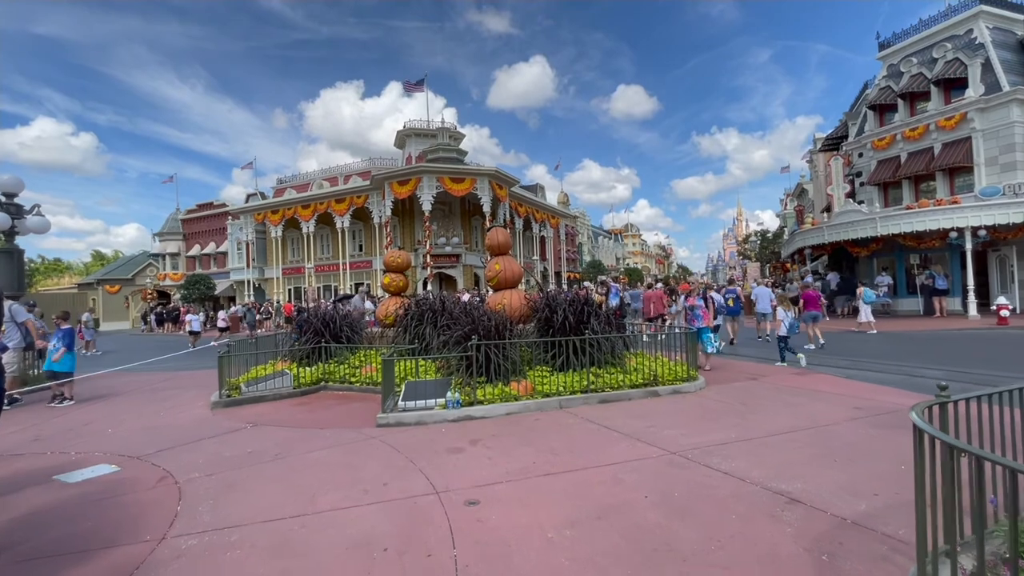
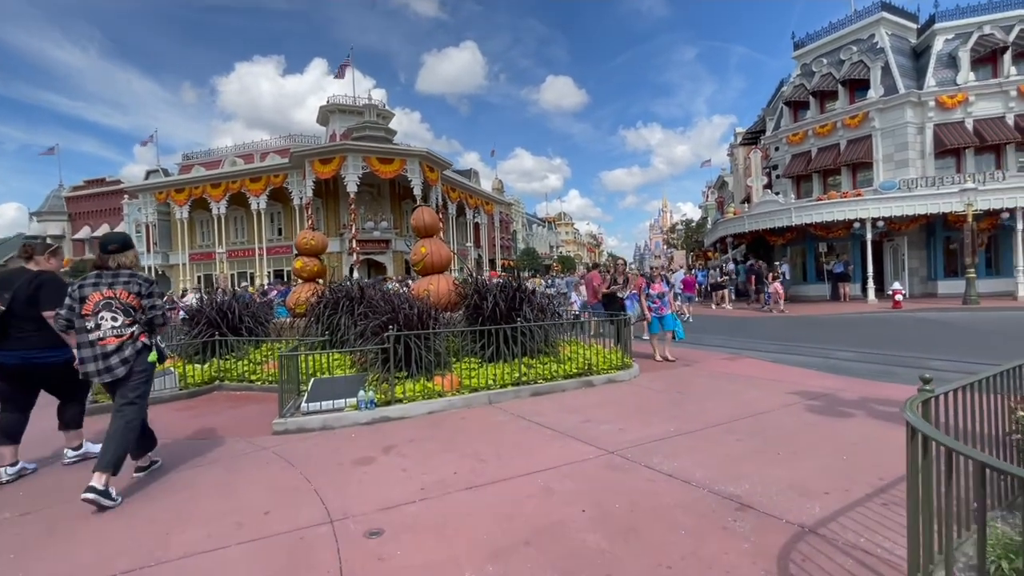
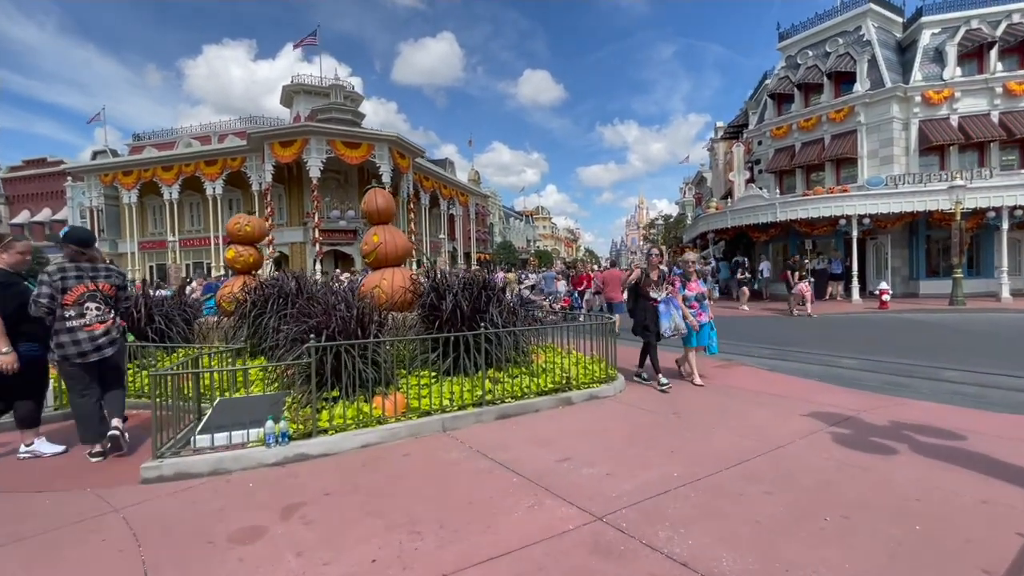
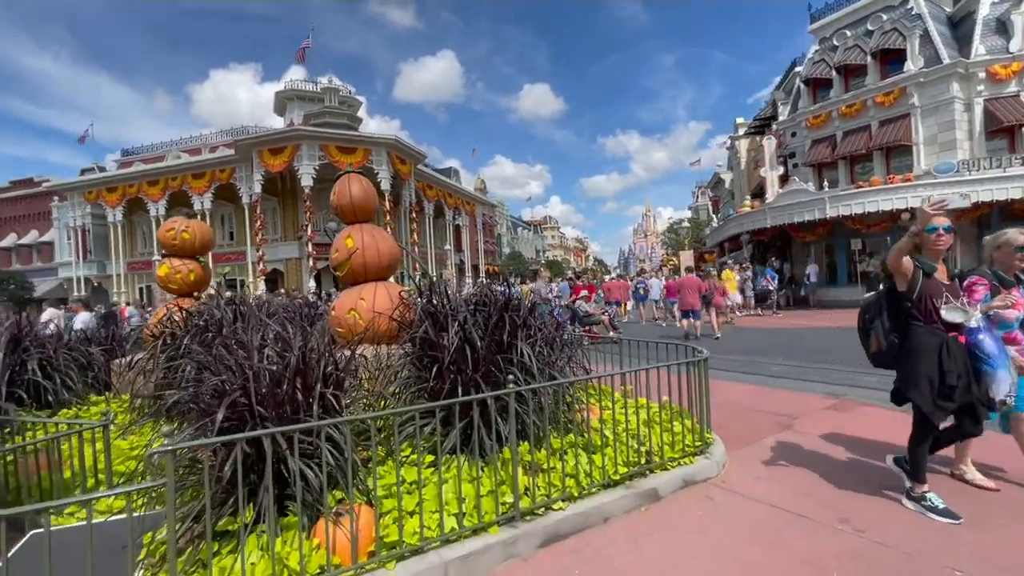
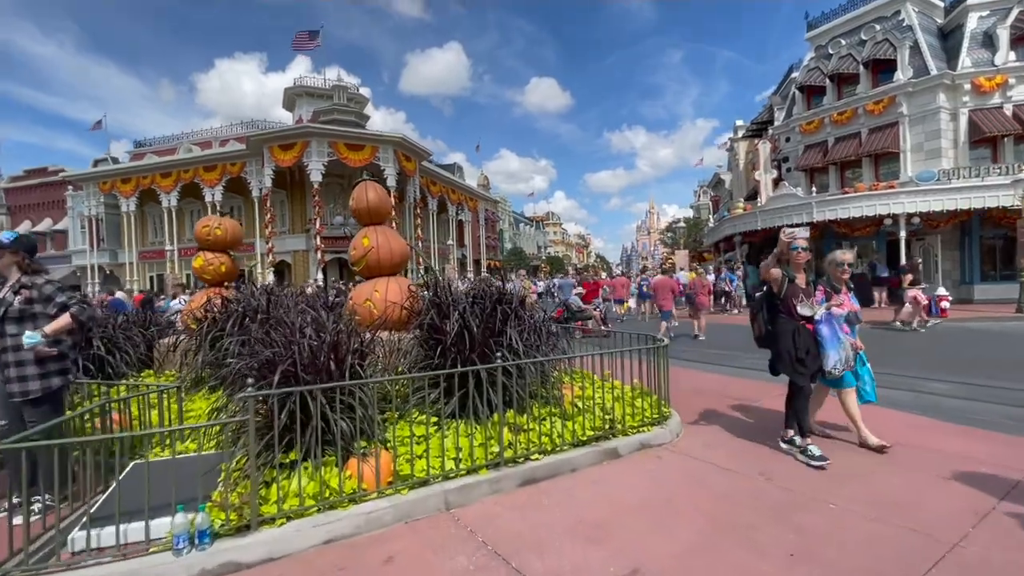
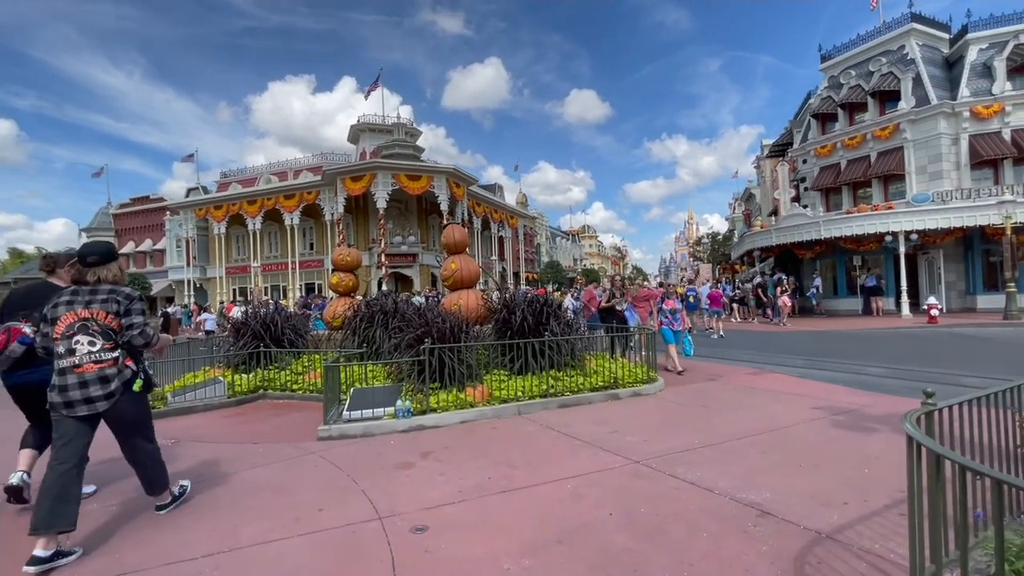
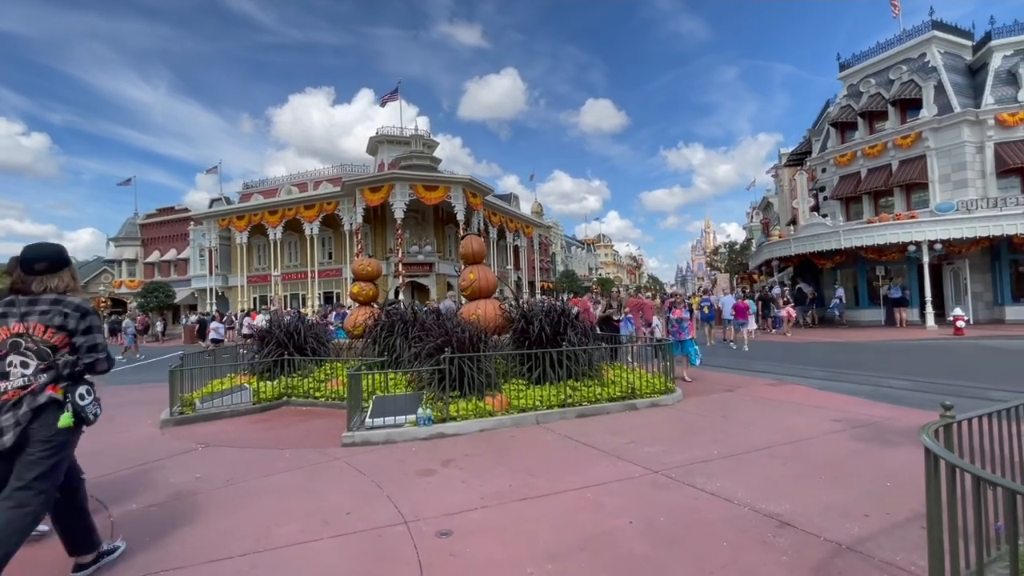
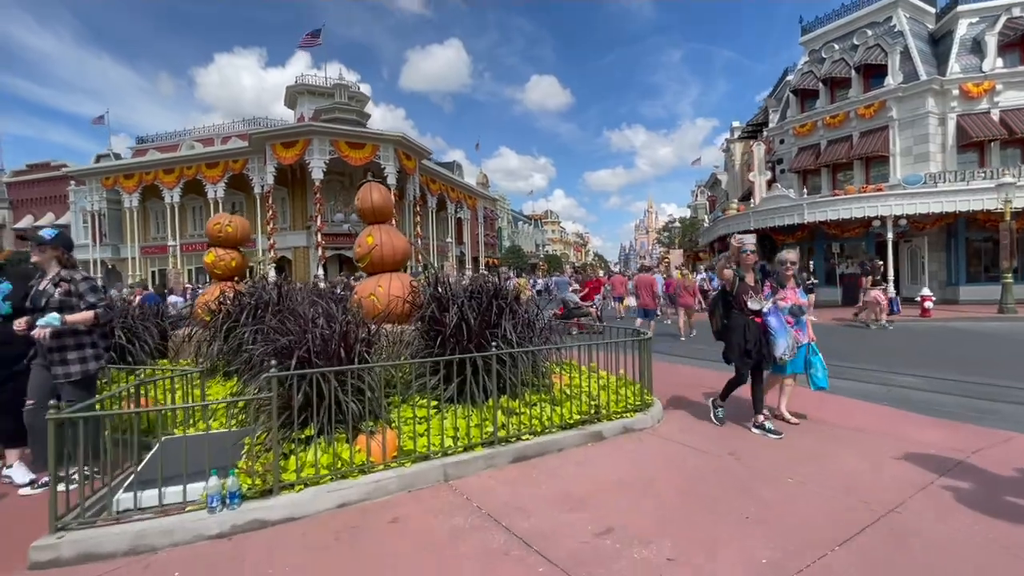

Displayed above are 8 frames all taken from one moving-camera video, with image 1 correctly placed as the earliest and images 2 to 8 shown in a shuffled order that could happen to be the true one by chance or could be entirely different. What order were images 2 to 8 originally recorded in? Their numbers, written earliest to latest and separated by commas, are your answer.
7, 6, 2, 3, 8, 5, 4
